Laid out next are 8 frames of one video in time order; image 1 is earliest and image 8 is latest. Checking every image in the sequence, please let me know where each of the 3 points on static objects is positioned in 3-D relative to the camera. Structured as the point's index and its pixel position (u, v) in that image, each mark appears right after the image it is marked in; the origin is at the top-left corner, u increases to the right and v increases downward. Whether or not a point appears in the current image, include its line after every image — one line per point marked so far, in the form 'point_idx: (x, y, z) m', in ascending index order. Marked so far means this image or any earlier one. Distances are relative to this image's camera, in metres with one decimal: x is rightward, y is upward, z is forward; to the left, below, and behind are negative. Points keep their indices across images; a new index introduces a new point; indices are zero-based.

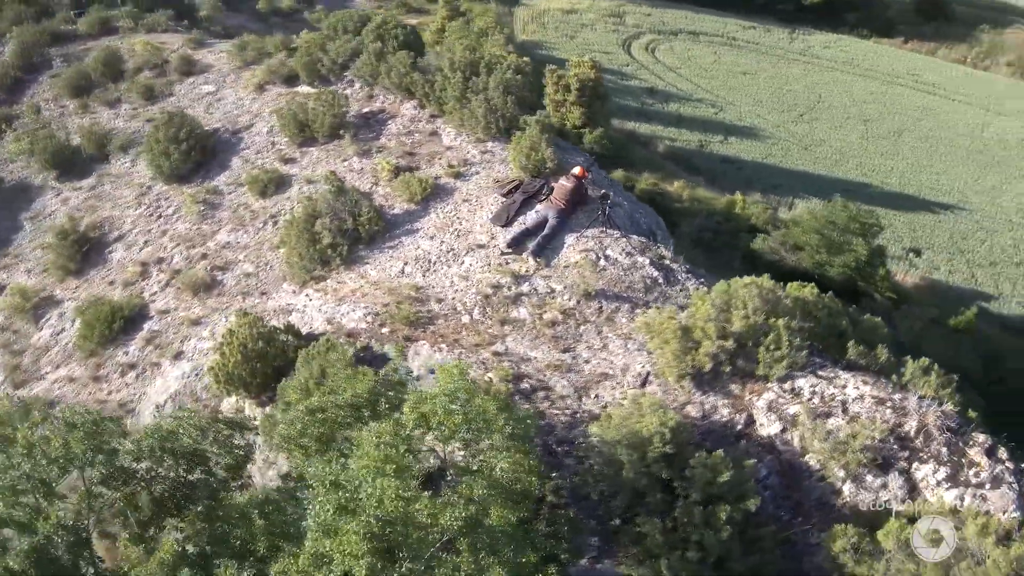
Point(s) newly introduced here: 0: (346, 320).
0: (-4.2, -0.9, +17.0) m
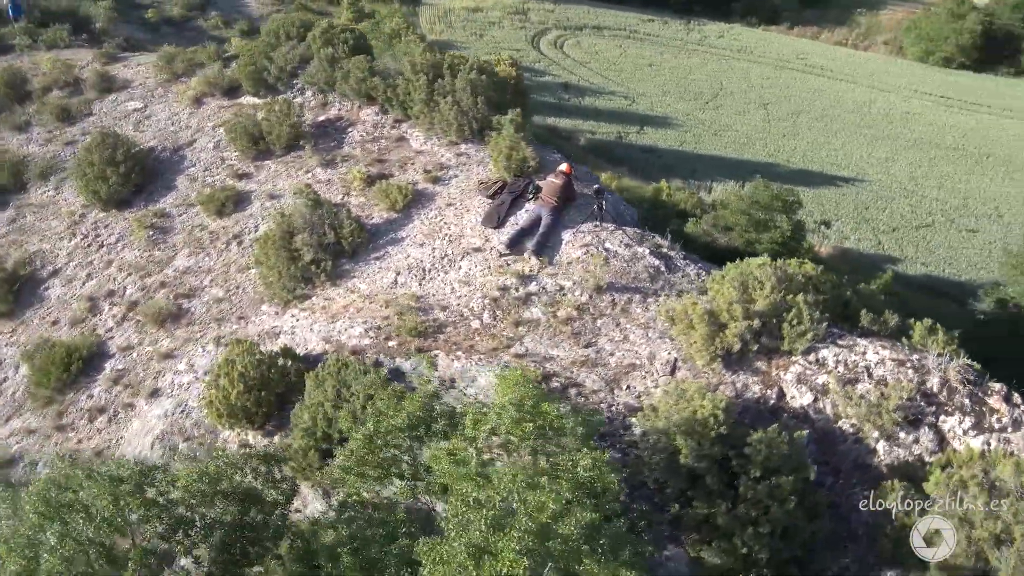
0: (-4.0, -1.2, +16.3) m
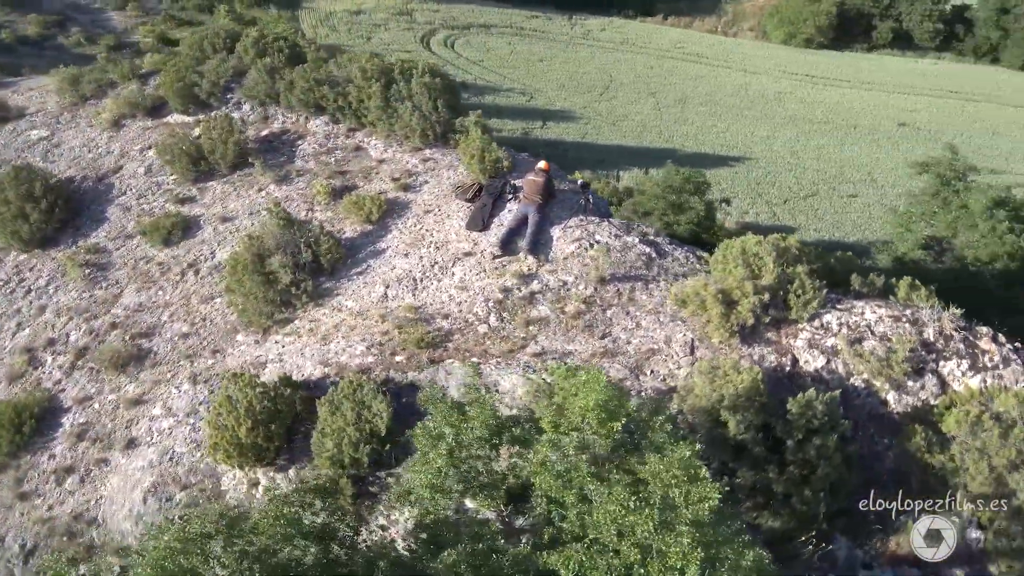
0: (-3.9, -1.7, +15.7) m
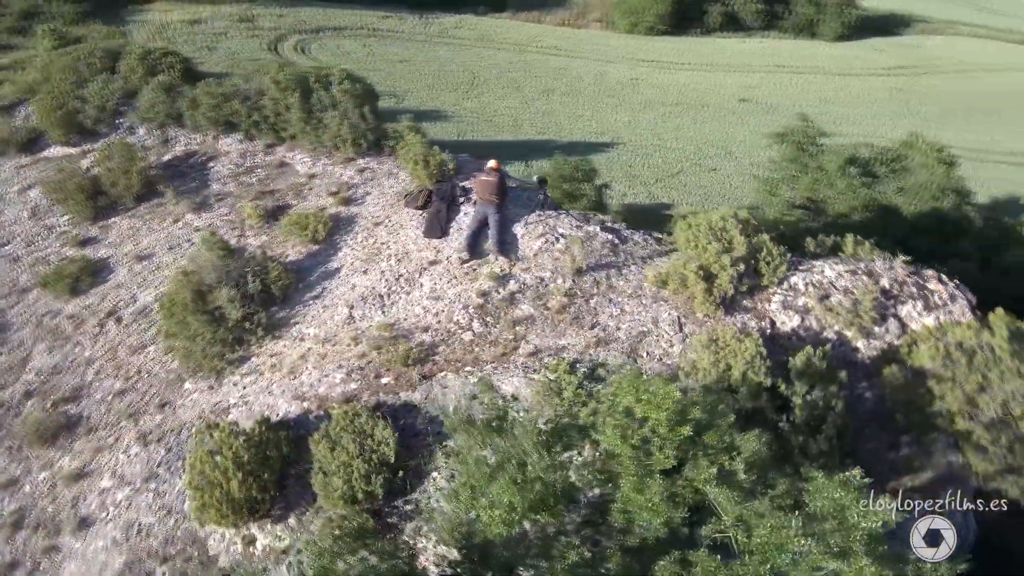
0: (-4.1, -2.2, +14.7) m
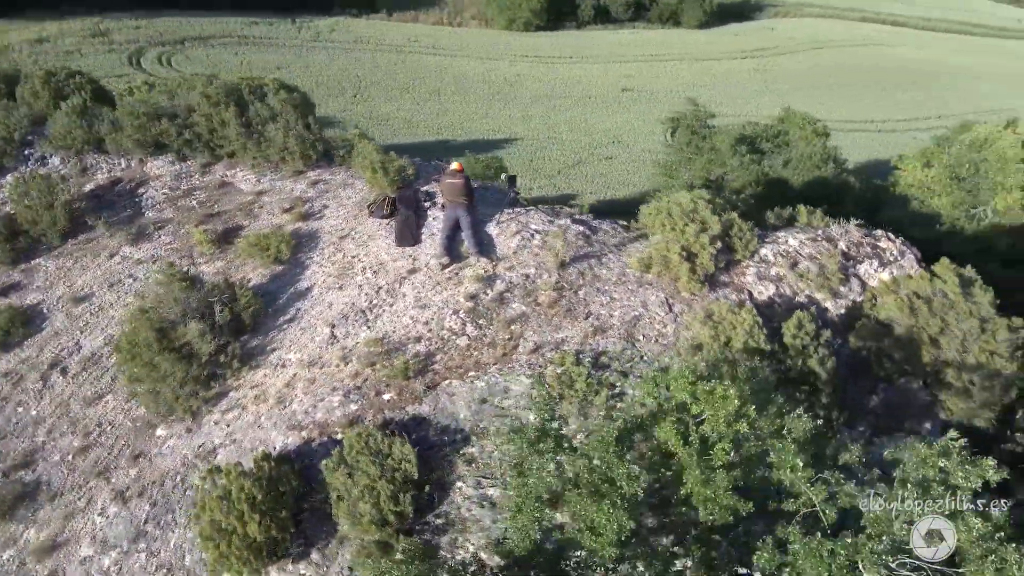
0: (-3.9, -2.6, +14.0) m
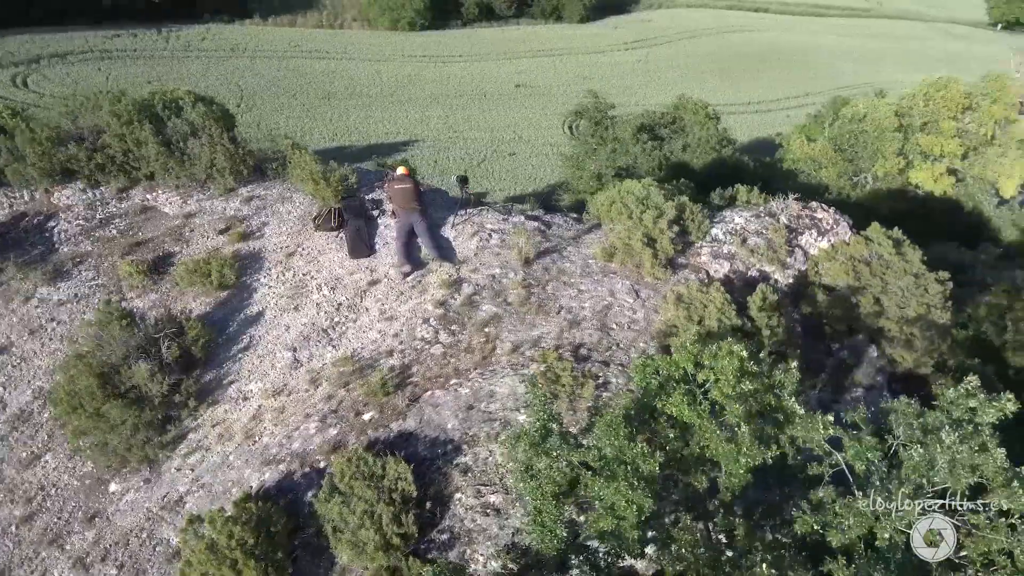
0: (-4.1, -3.0, +13.2) m
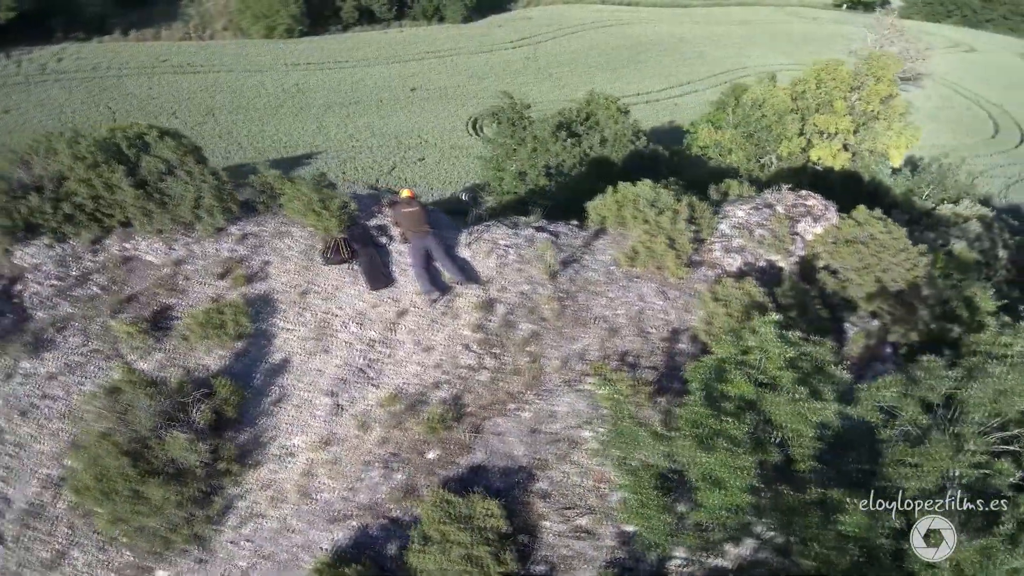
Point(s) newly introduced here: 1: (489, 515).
0: (-2.6, -3.8, +12.4) m
1: (-0.4, -3.9, +11.7) m
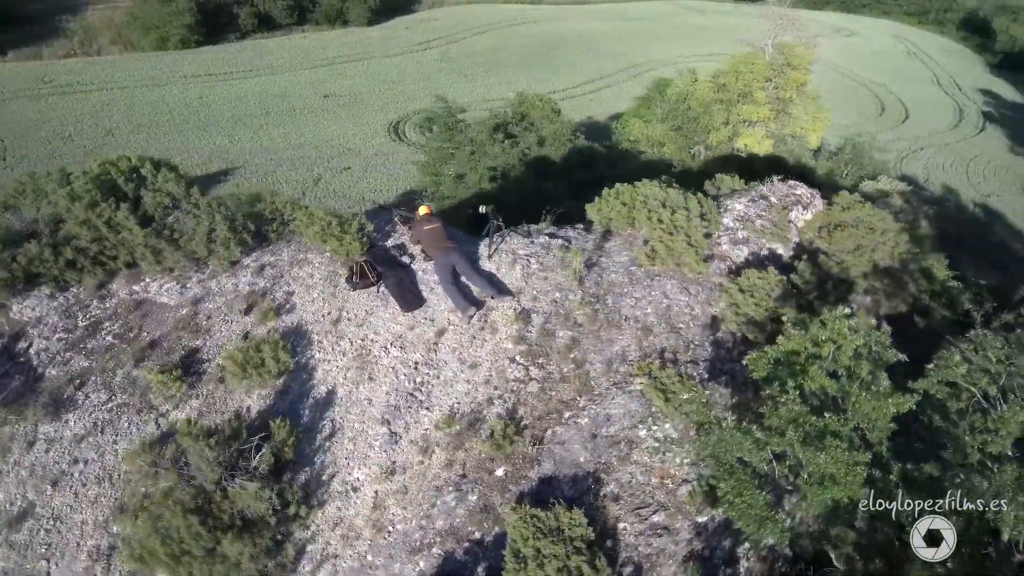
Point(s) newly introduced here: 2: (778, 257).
0: (-1.2, -4.2, +12.2) m
1: (+1.2, -4.1, +11.8) m
2: (+6.9, +0.8, +17.5) m
